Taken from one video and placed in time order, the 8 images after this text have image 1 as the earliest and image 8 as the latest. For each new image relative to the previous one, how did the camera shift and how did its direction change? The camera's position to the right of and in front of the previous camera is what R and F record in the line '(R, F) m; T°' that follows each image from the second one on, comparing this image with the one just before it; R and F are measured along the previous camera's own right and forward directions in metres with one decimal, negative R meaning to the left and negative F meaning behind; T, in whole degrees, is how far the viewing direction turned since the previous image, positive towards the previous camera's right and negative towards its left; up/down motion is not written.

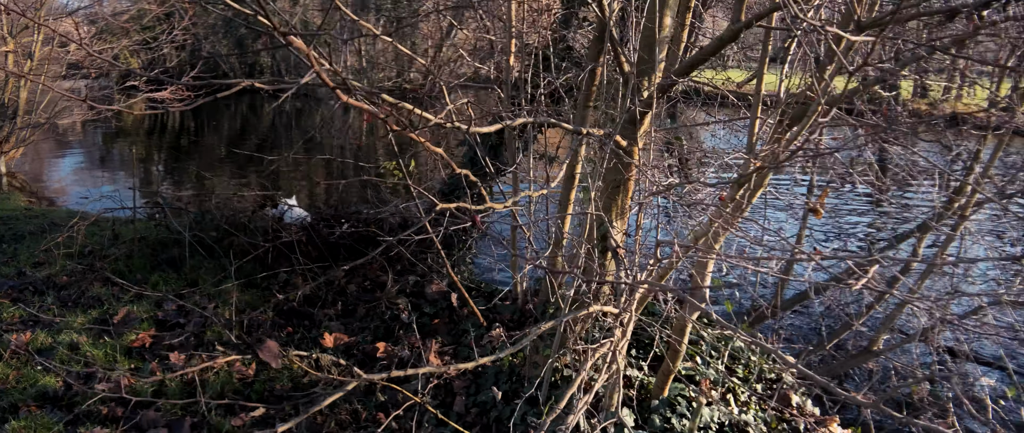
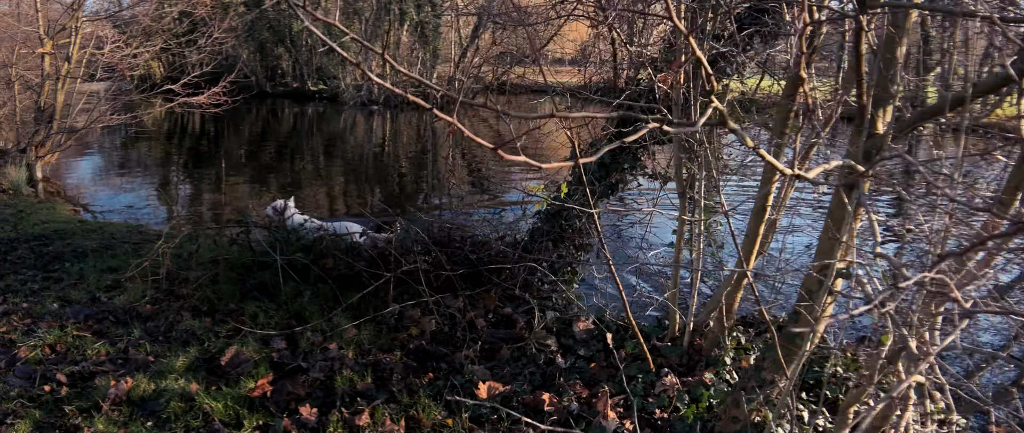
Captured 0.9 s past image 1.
(-1.0, +0.8) m; 0°
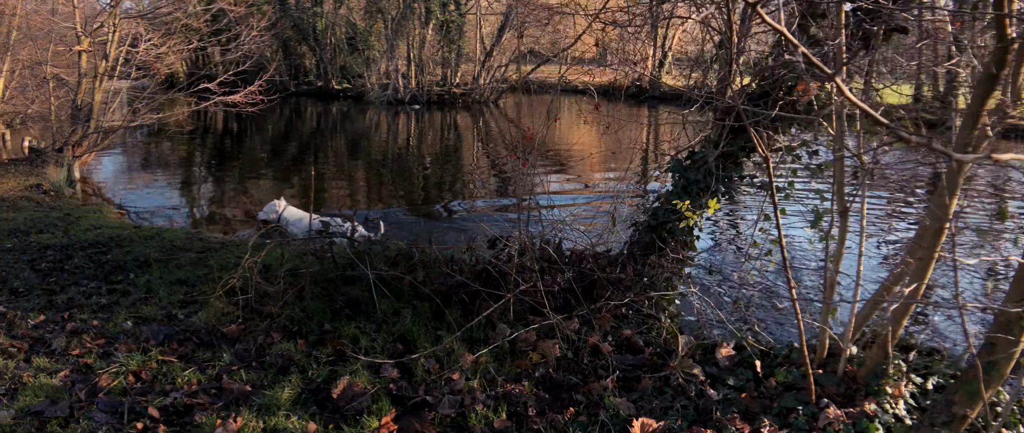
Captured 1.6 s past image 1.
(-0.7, +0.6) m; -1°
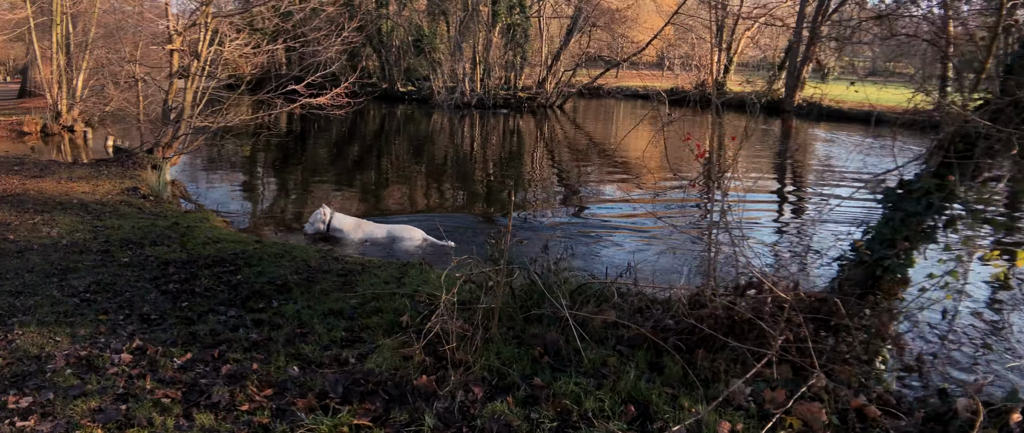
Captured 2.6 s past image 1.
(-1.1, +0.9) m; -3°
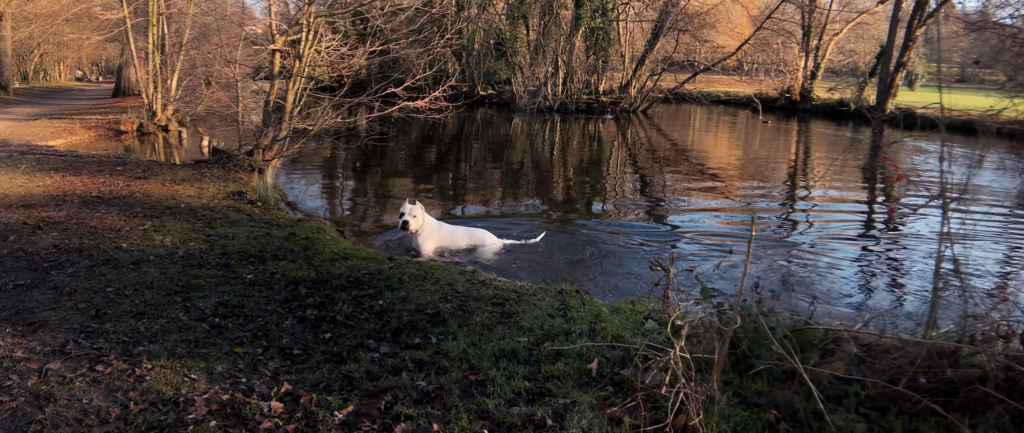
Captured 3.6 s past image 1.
(-0.8, +0.8) m; -4°
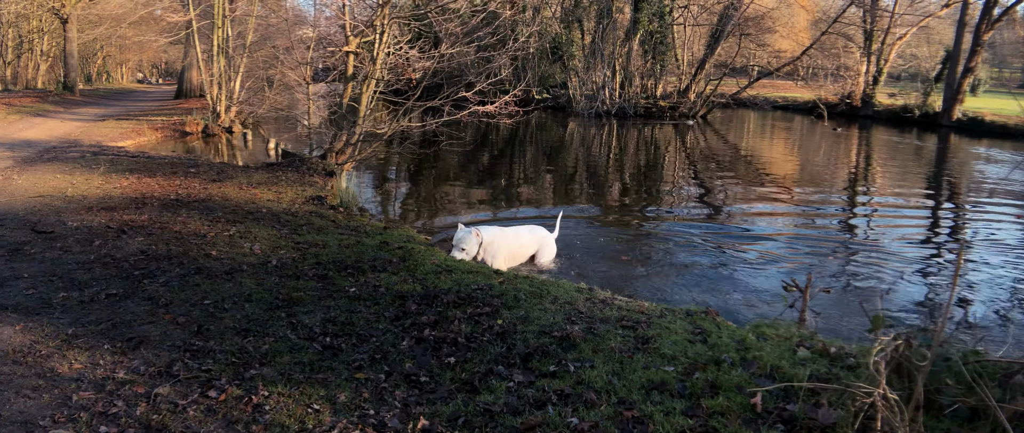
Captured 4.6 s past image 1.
(-0.5, +0.5) m; -3°
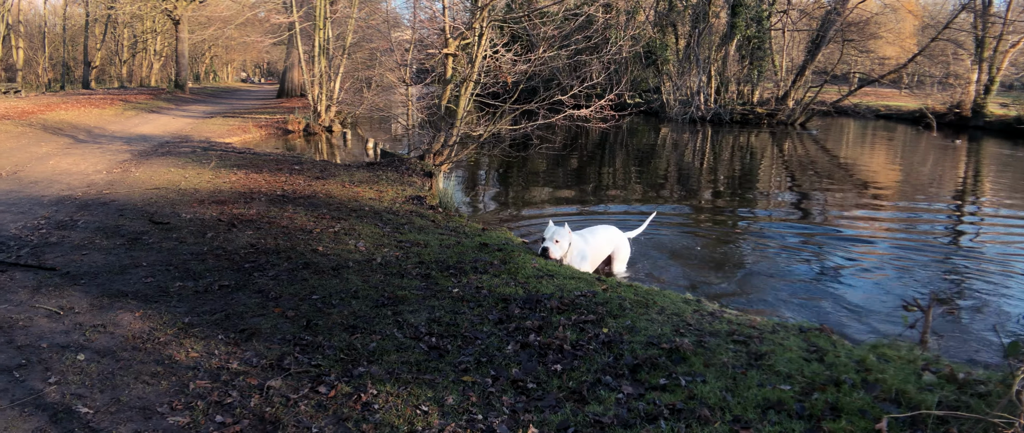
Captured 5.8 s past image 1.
(-0.1, +0.1) m; -6°
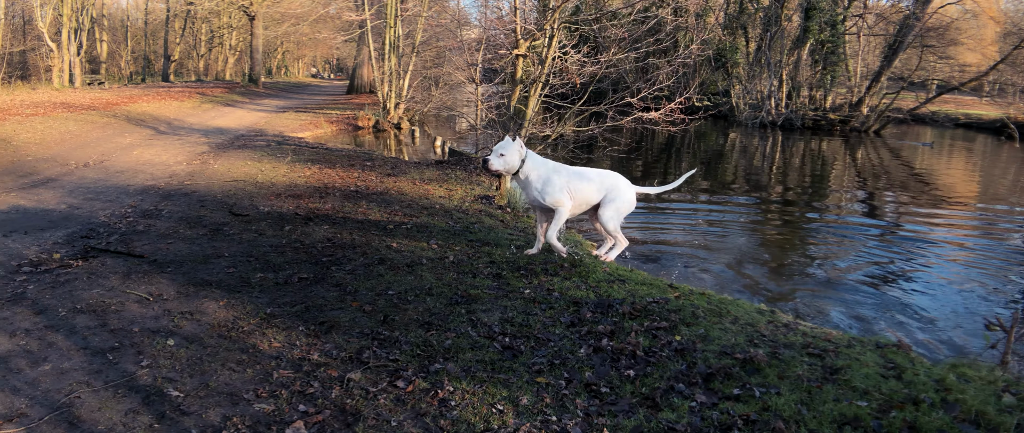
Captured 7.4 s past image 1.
(-0.1, -0.1) m; -4°
